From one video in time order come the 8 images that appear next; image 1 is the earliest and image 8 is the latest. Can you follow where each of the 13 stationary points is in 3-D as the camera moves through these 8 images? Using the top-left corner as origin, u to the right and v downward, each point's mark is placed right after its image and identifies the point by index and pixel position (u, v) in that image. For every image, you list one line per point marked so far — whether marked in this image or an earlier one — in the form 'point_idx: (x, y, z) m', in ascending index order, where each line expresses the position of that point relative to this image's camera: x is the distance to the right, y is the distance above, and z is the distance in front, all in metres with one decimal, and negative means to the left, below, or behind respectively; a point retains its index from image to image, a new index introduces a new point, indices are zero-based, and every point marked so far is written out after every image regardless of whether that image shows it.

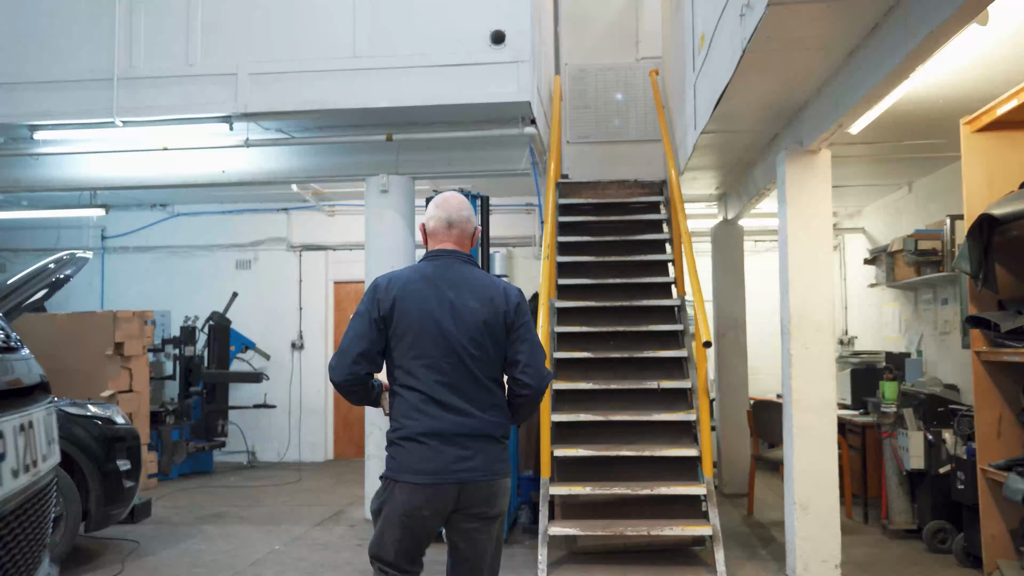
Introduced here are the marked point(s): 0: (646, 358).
0: (+0.8, -0.4, +5.0) m
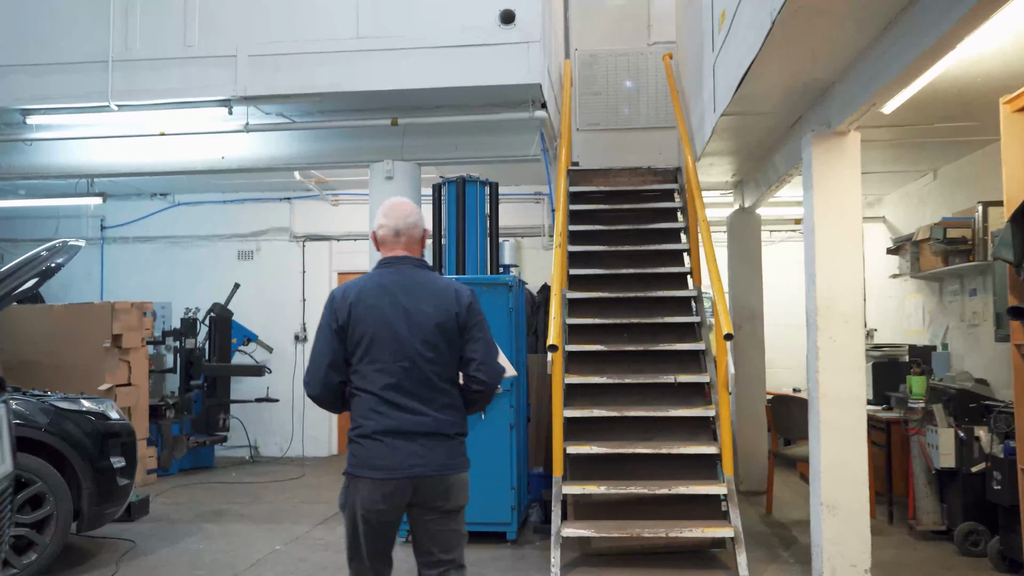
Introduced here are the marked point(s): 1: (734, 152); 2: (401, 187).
0: (+0.8, -0.3, +4.8) m
1: (+1.3, +0.8, +5.1) m
2: (-0.7, +0.6, +5.1) m
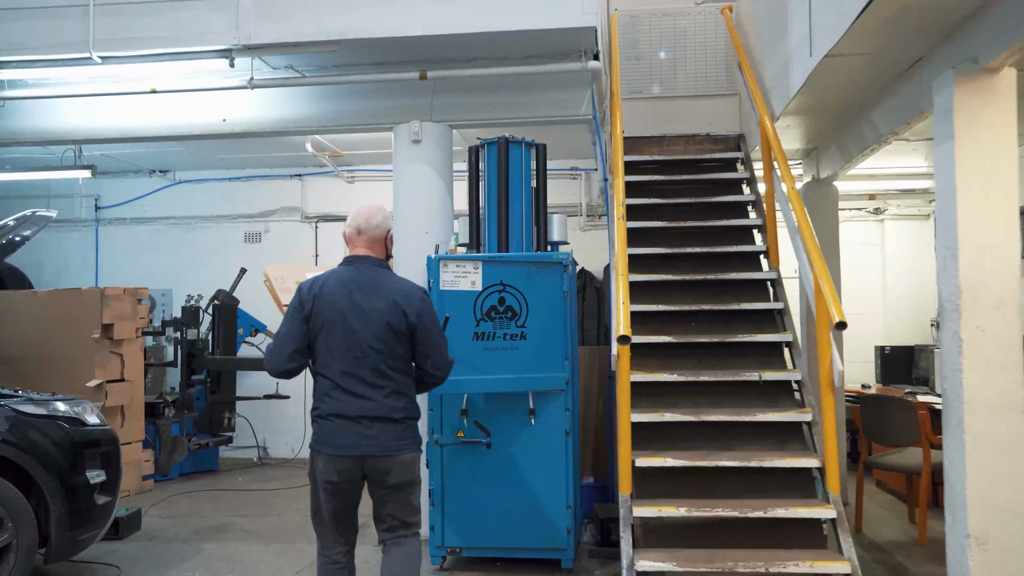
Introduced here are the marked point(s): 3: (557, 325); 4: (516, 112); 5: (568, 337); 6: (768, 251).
0: (+1.0, -0.3, +4.1) m
1: (+1.5, +0.9, +4.4) m
2: (-0.4, +0.7, +4.4) m
3: (+0.2, -0.1, +3.6) m
4: (0.0, +0.9, +4.5) m
5: (+0.2, -0.2, +3.7) m
6: (+1.3, +0.2, +4.5) m
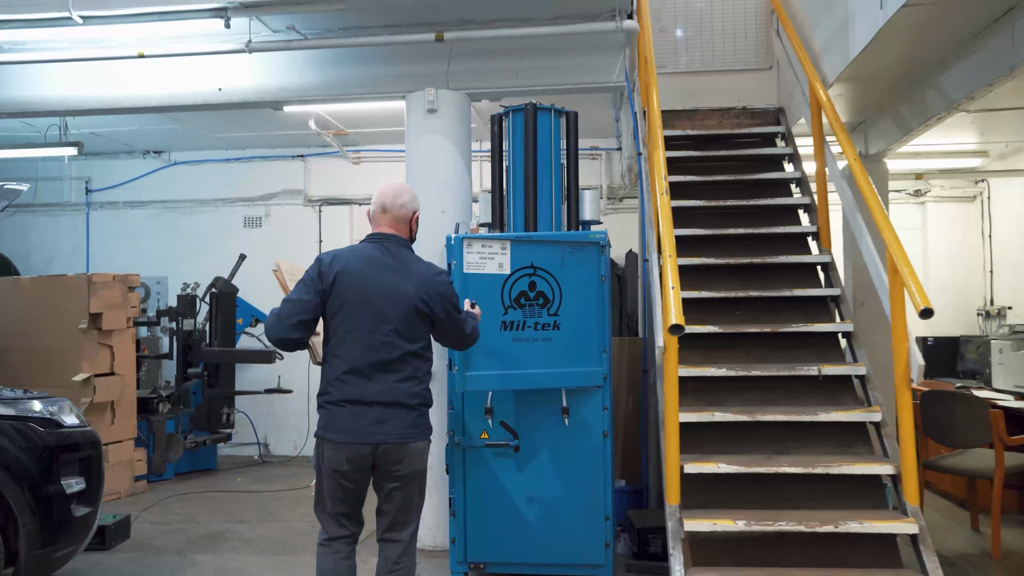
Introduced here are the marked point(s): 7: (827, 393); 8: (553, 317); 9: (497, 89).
0: (+1.2, -0.2, +3.7) m
1: (+1.6, +1.0, +4.0) m
2: (-0.3, +0.7, +4.0) m
3: (+0.3, -0.1, +3.2) m
4: (+0.1, +1.0, +4.0) m
5: (+0.3, -0.1, +3.3) m
6: (+1.4, +0.3, +4.1) m
7: (+1.2, -0.4, +3.4) m
8: (+0.1, -0.1, +3.2) m
9: (-0.1, +0.9, +4.1) m
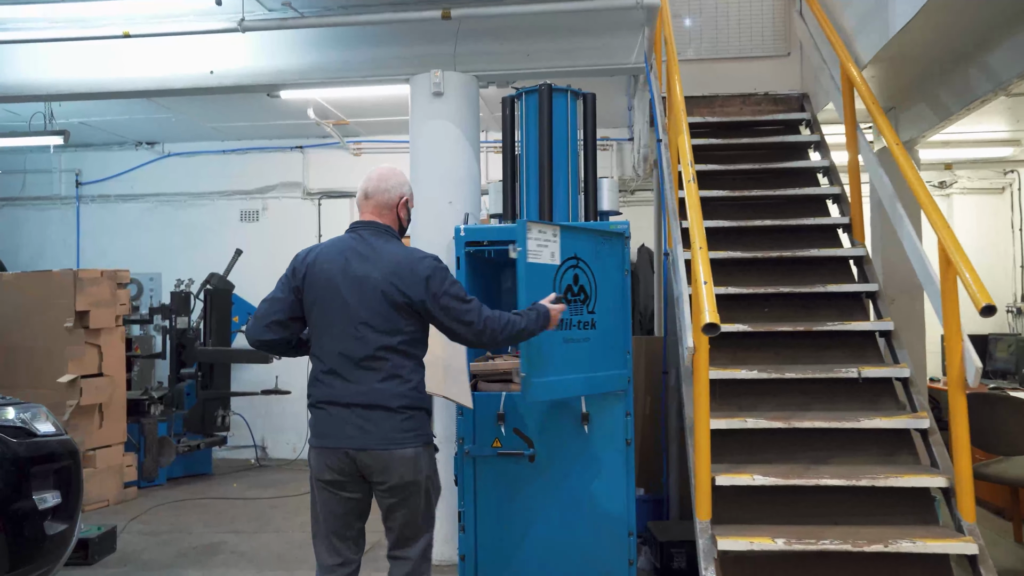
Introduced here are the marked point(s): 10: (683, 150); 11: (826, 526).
0: (+1.2, -0.2, +3.4) m
1: (+1.7, +1.0, +3.7) m
2: (-0.3, +0.8, +3.8) m
3: (+0.3, -0.1, +3.0) m
4: (+0.2, +1.0, +3.8) m
5: (+0.4, -0.1, +3.0) m
6: (+1.5, +0.3, +3.8) m
7: (+1.3, -0.4, +3.2) m
8: (+0.2, -0.1, +2.9) m
9: (0.0, +0.9, +3.8) m
10: (+0.6, +0.5, +3.3) m
11: (+1.0, -0.7, +2.7) m
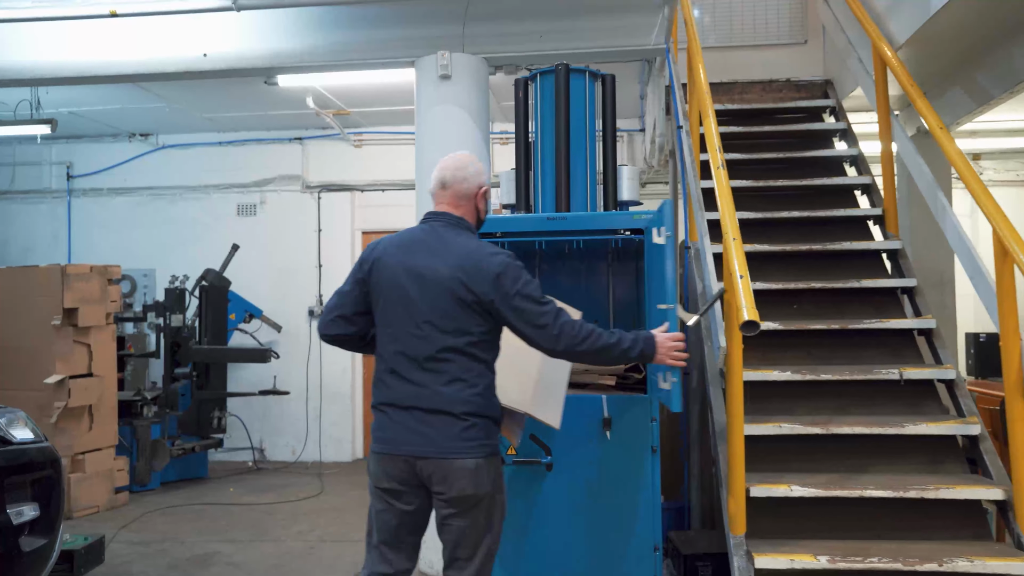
0: (+1.2, -0.2, +3.2) m
1: (+1.7, +1.0, +3.5) m
2: (-0.2, +0.8, +3.5) m
3: (+0.4, -0.1, +2.7) m
4: (+0.2, +1.0, +3.6) m
5: (+0.4, -0.1, +2.8) m
6: (+1.5, +0.3, +3.6) m
7: (+1.3, -0.4, +2.9) m
8: (+0.2, -0.1, +2.7) m
9: (0.0, +1.0, +3.6) m
10: (+0.7, +0.5, +3.1) m
11: (+1.0, -0.7, +2.5) m
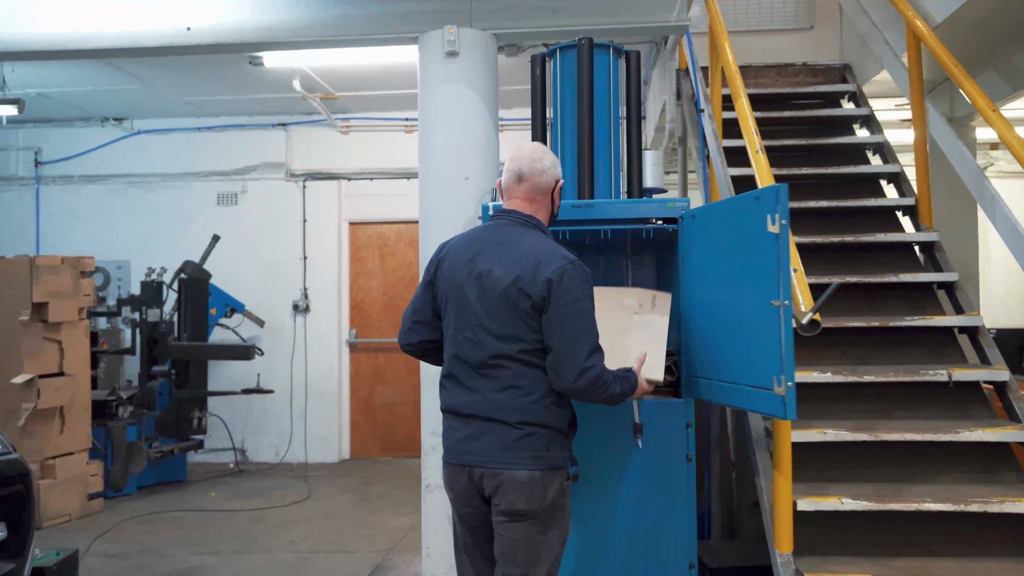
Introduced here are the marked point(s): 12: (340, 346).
0: (+1.3, -0.1, +3.0) m
1: (+1.8, +1.0, +3.3) m
2: (-0.2, +0.8, +3.3) m
3: (+0.5, 0.0, +2.5) m
4: (+0.3, +1.0, +3.3) m
5: (+0.5, -0.1, +2.5) m
6: (+1.6, +0.3, +3.4) m
7: (+1.4, -0.4, +2.7) m
8: (+0.3, -0.1, +2.5) m
9: (+0.1, +1.0, +3.3) m
10: (+0.7, +0.6, +2.9) m
11: (+1.1, -0.7, +2.3) m
12: (-1.2, -0.4, +6.0) m
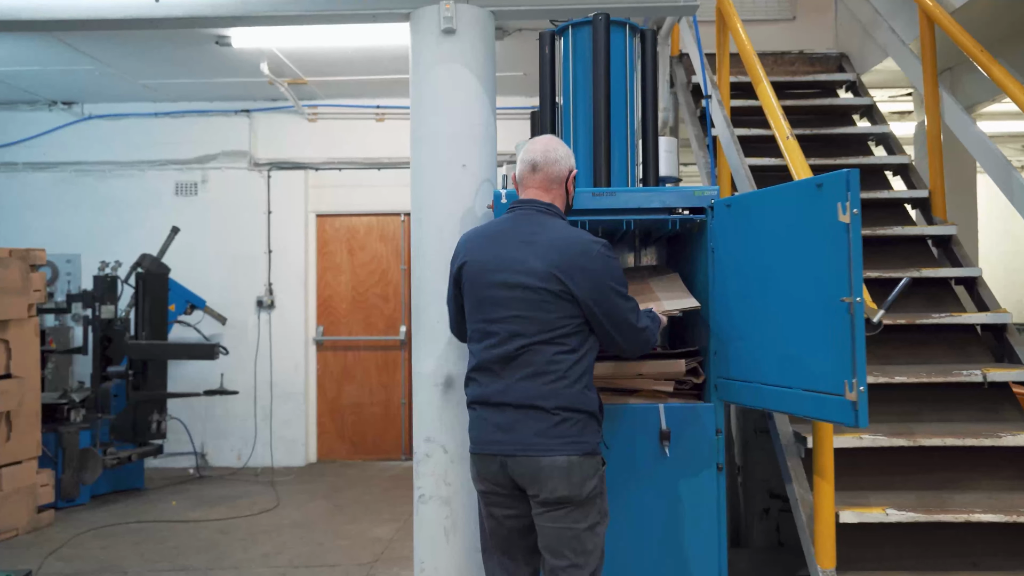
0: (+1.3, -0.1, +2.8) m
1: (+1.8, +1.0, +3.1) m
2: (-0.2, +0.8, +3.0) m
3: (+0.5, 0.0, +2.3) m
4: (+0.3, +1.0, +3.1) m
5: (+0.5, -0.1, +2.4) m
6: (+1.5, +0.3, +3.3) m
7: (+1.4, -0.3, +2.6) m
8: (+0.4, 0.0, +2.3) m
9: (+0.1, +1.0, +3.1) m
10: (+0.8, +0.6, +2.7) m
11: (+1.1, -0.7, +2.2) m
12: (-1.3, -0.4, +5.7) m
